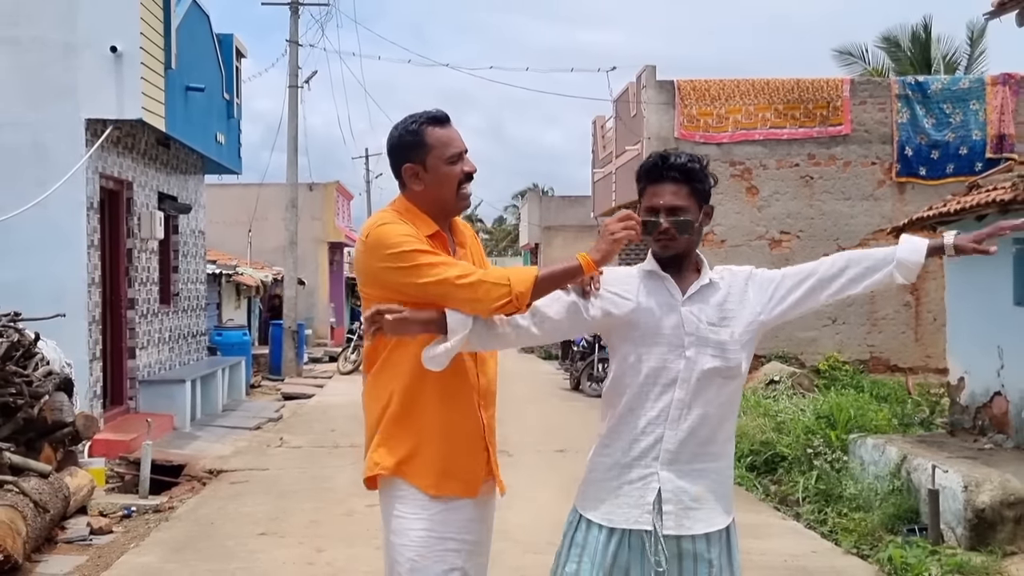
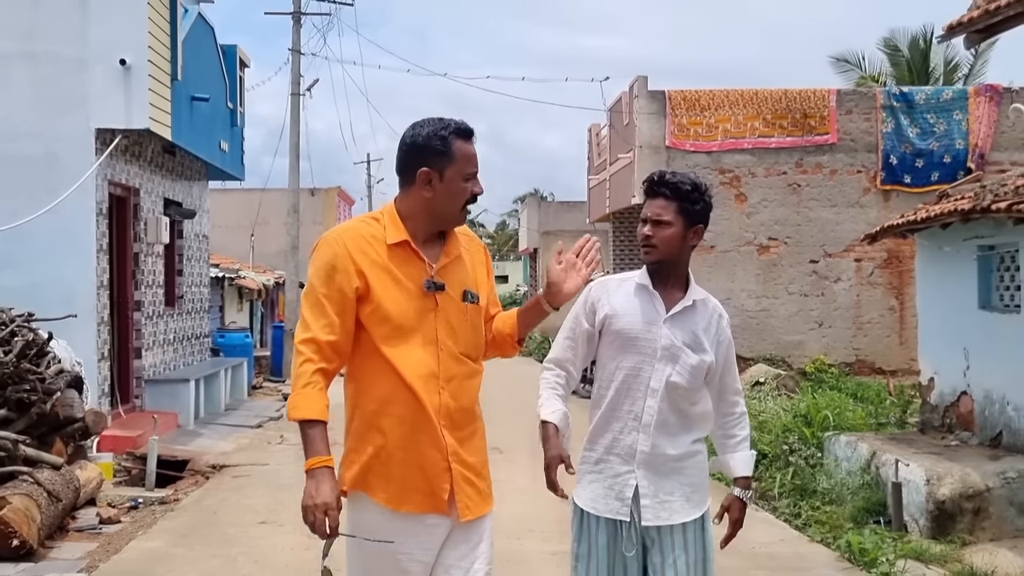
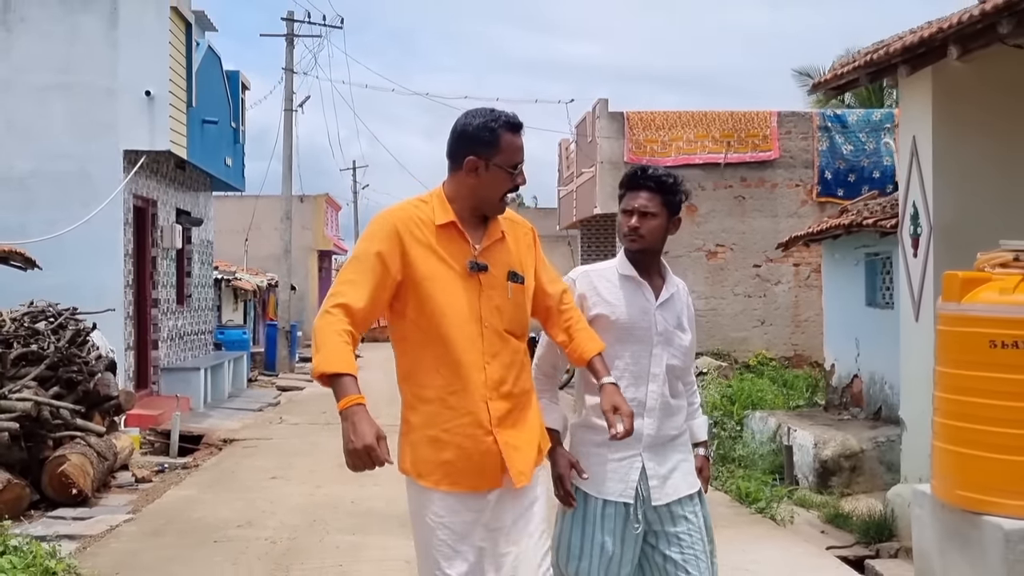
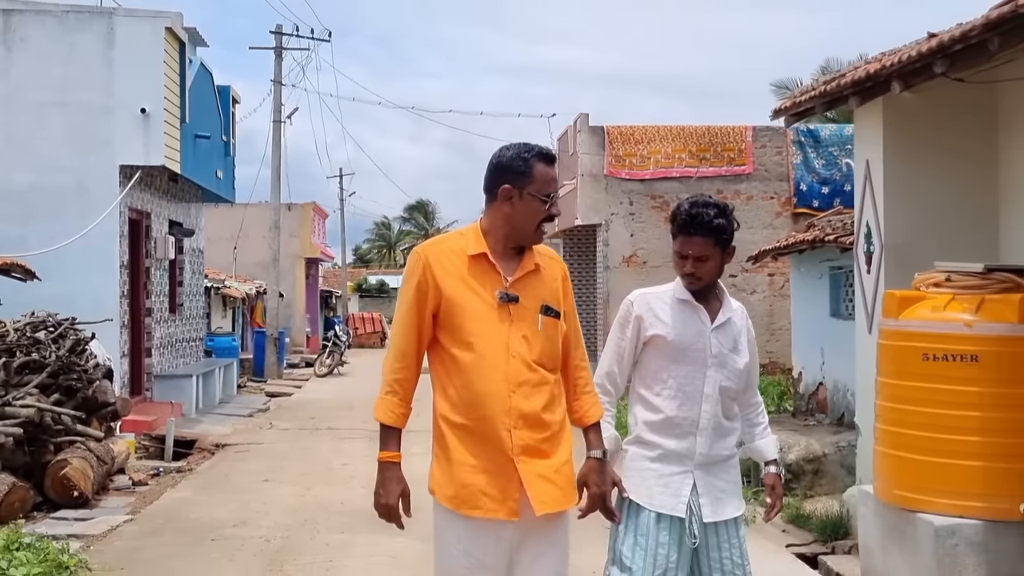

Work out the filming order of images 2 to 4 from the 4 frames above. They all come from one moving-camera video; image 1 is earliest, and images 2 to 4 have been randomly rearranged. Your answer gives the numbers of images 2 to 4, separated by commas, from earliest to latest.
2, 3, 4
